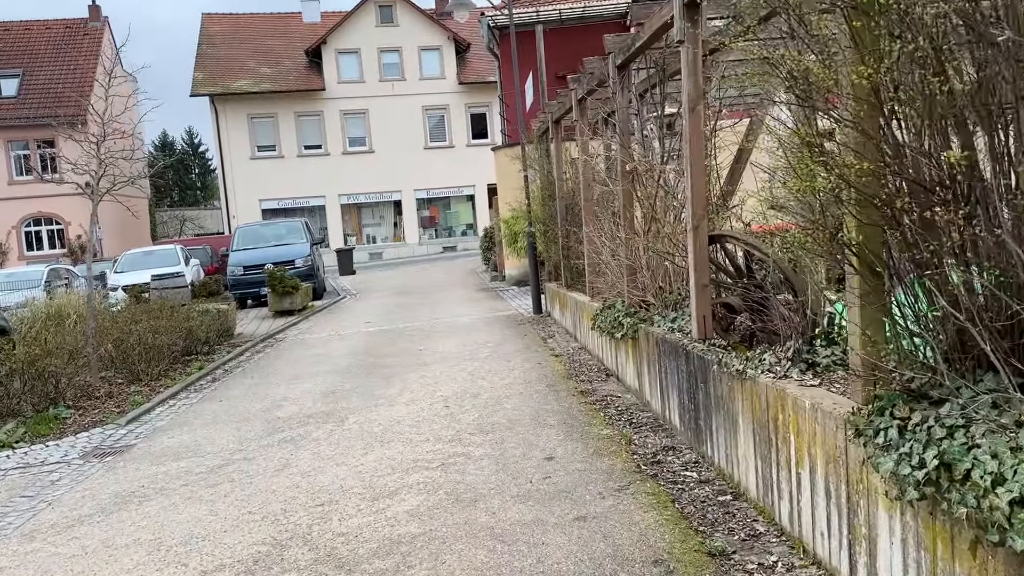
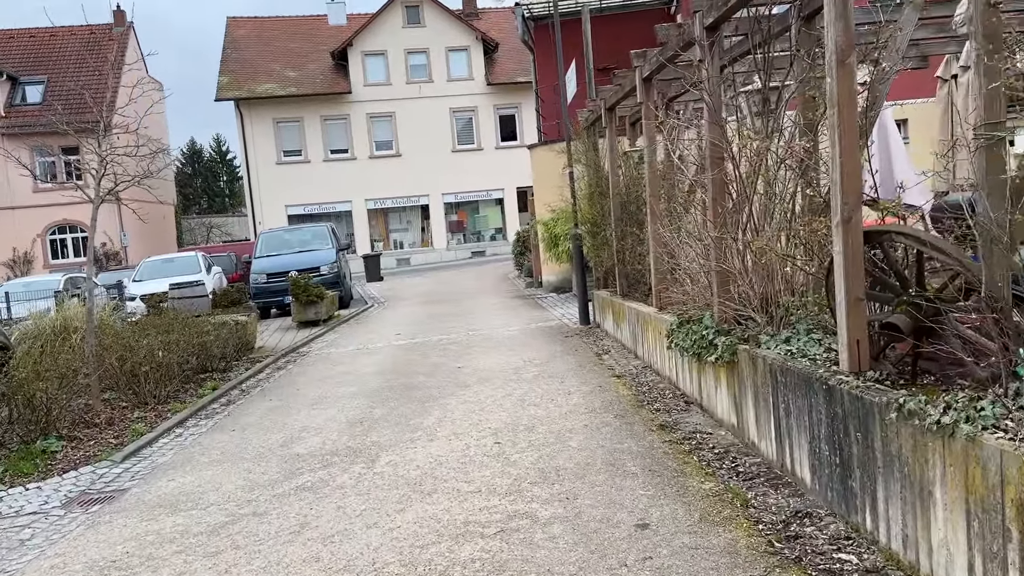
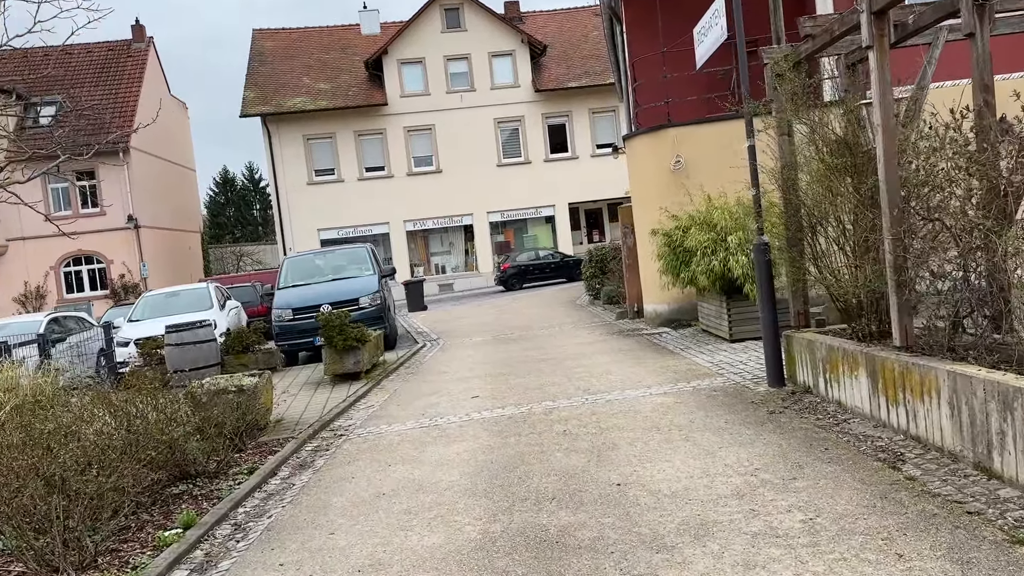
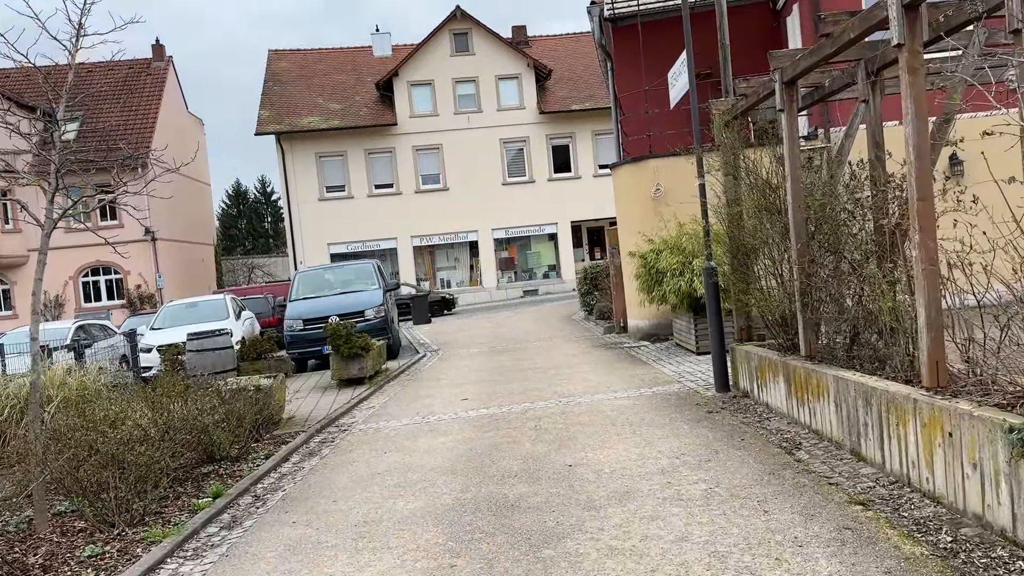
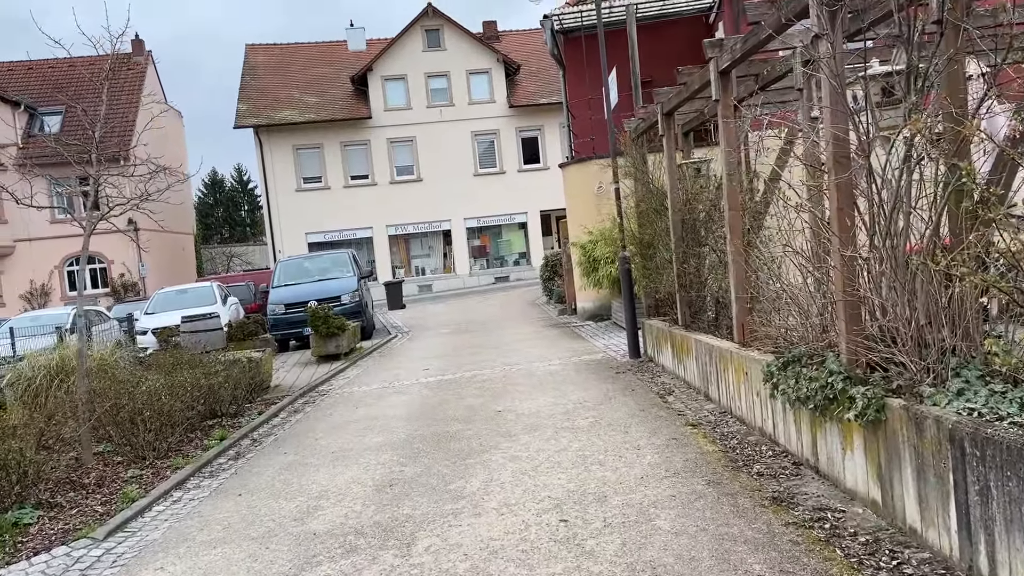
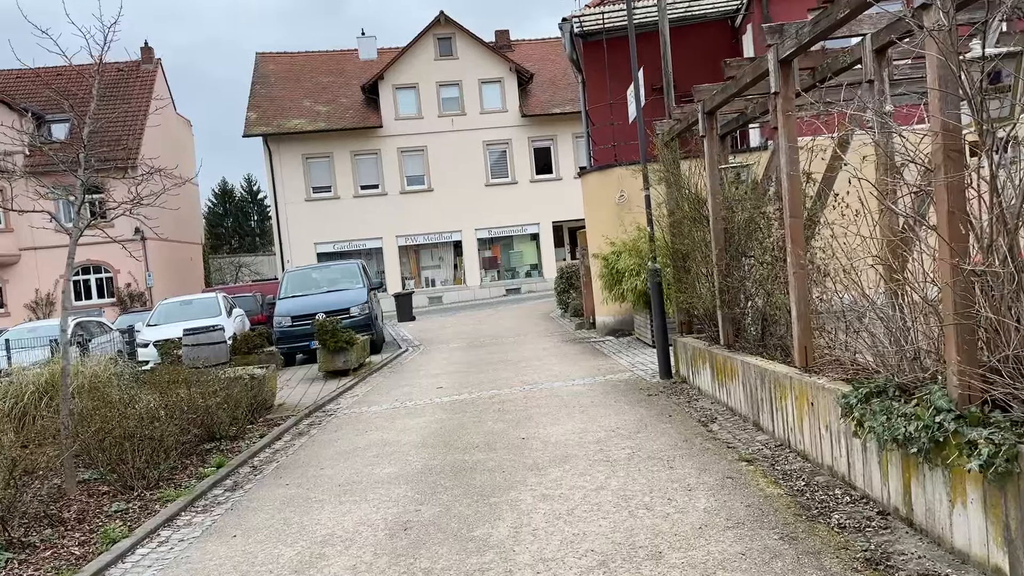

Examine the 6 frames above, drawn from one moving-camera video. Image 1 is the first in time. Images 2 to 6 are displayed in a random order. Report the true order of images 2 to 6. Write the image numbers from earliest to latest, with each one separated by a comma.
2, 5, 6, 4, 3
